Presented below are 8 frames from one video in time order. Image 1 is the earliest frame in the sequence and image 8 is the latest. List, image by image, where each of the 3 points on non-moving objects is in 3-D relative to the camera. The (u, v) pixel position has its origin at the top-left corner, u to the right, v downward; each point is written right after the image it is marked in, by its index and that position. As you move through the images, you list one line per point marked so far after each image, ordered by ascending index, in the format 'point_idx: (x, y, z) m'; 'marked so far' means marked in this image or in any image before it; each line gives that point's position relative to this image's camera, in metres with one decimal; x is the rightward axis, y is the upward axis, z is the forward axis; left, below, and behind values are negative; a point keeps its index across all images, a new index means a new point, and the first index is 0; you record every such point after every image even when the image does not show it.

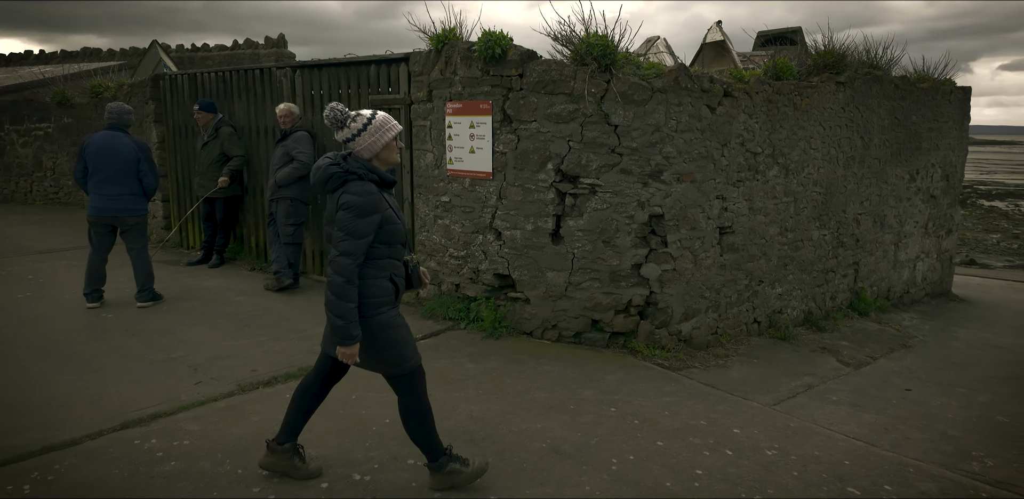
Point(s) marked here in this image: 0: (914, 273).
0: (+6.7, -0.4, +9.6) m
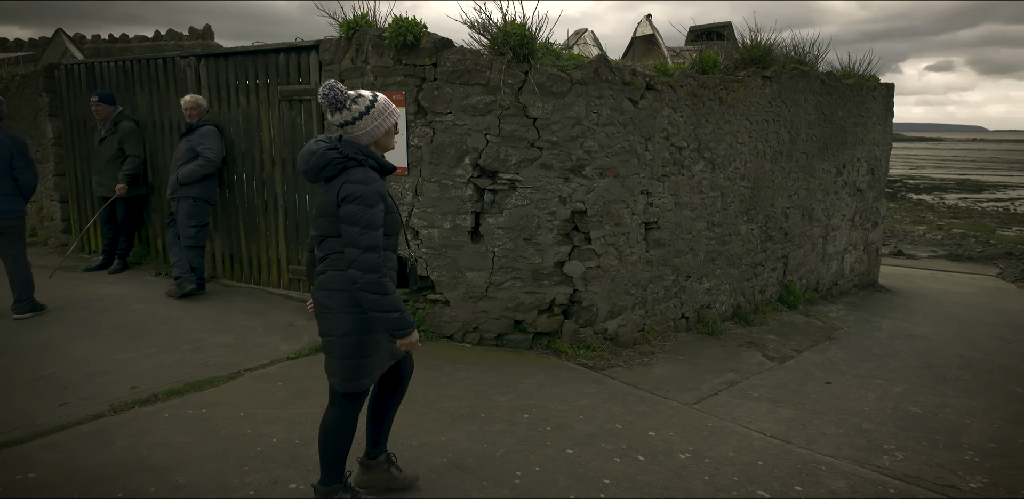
0: (+5.6, -0.3, +9.8) m
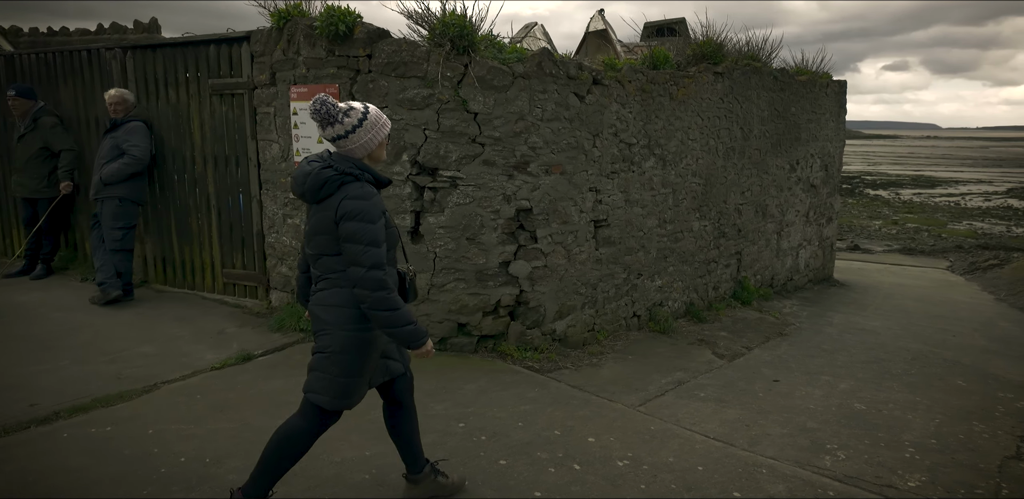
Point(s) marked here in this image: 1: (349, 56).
0: (+4.9, -0.2, +9.9) m
1: (-1.3, +1.6, +4.7) m
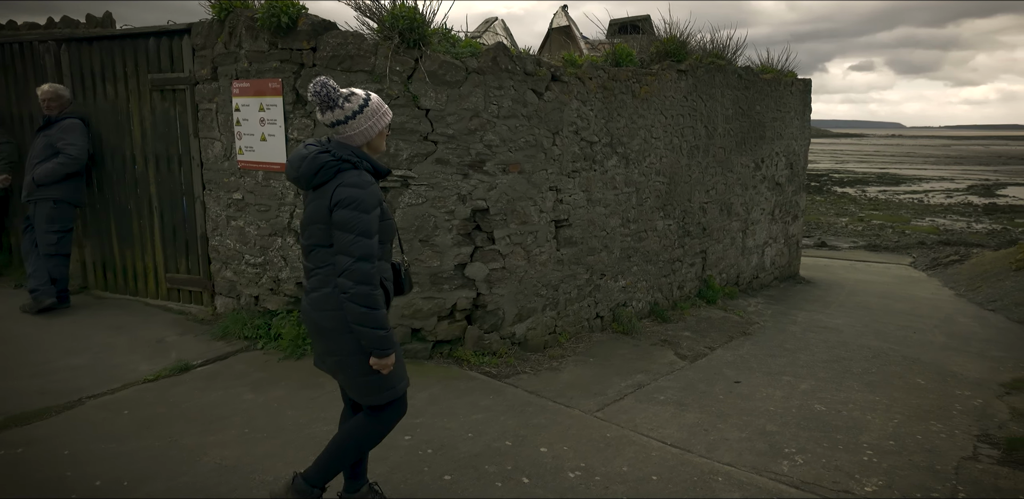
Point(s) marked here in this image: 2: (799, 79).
0: (+4.3, -0.2, +9.9) m
1: (-1.7, +1.6, +4.5) m
2: (+5.2, +3.1, +10.4) m
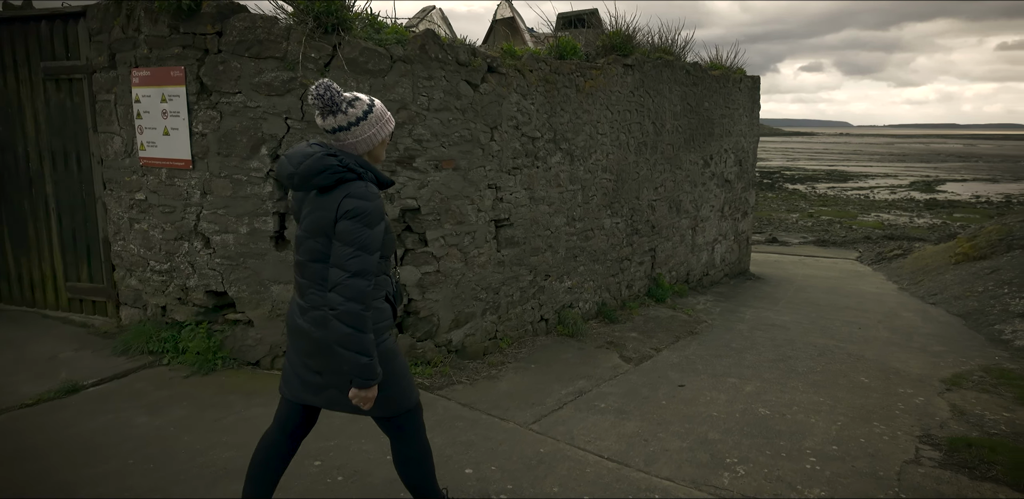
0: (+3.4, -0.1, +9.9) m
1: (-2.2, +1.5, +4.1) m
2: (+4.3, +3.1, +10.4) m
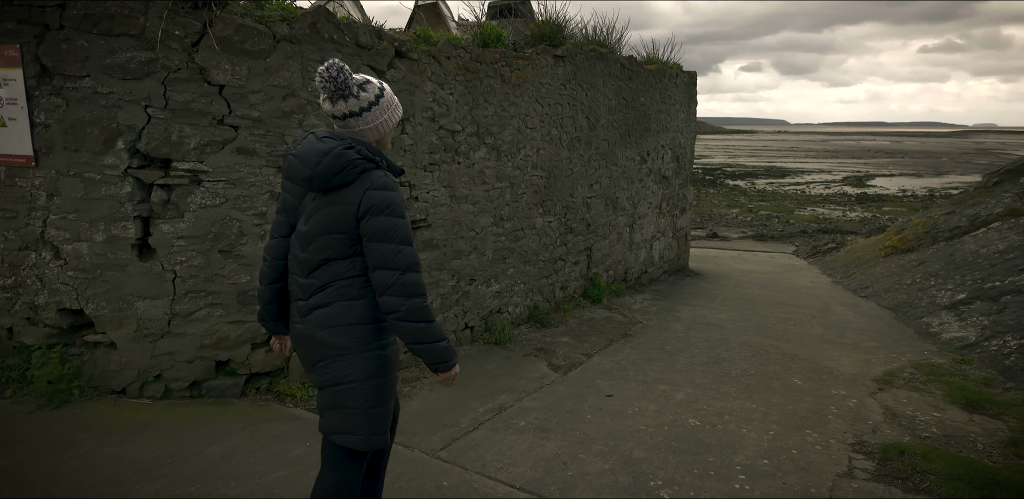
0: (+2.4, -0.1, +9.7) m
1: (-2.8, +1.4, +3.4) m
2: (+3.1, +3.2, +10.3) m
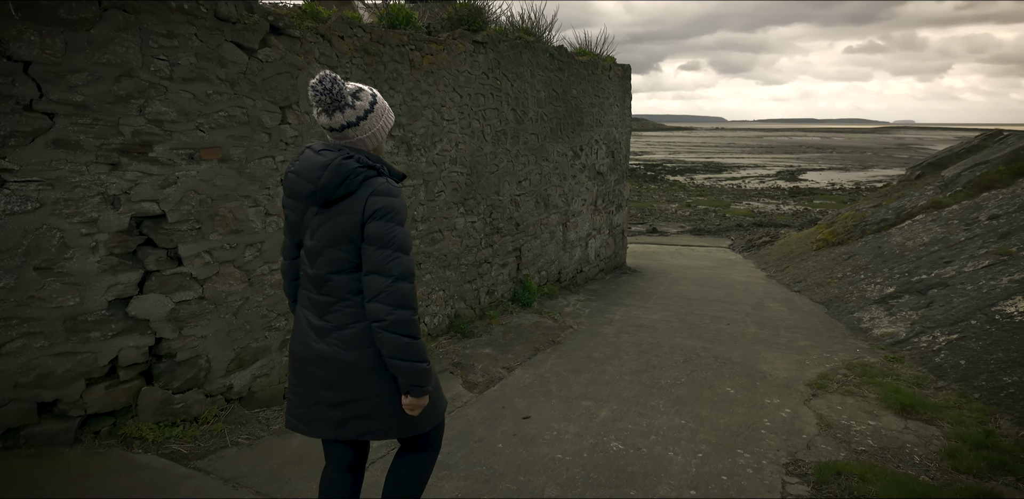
0: (+1.2, 0.0, +9.3) m
1: (-3.4, +1.3, +2.6) m
2: (+1.8, +3.2, +10.0) m
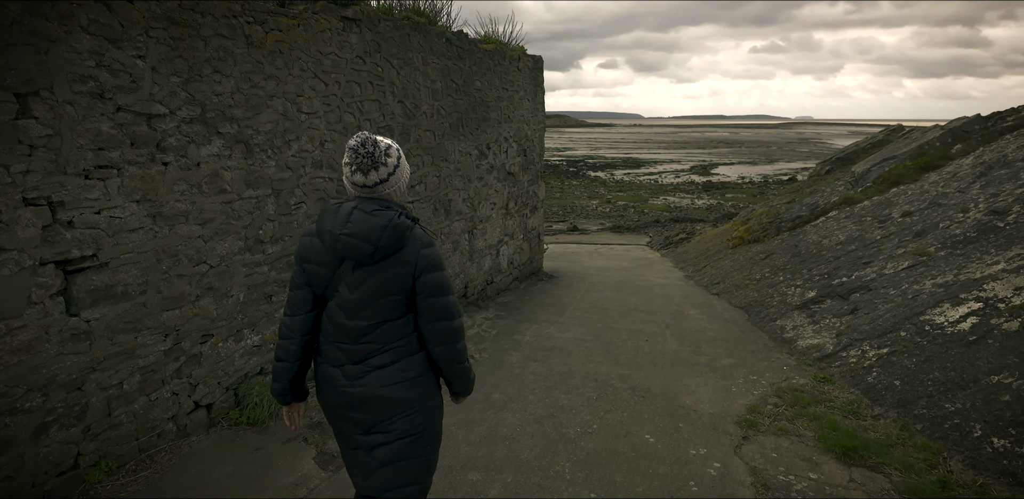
0: (-0.2, -0.2, +8.5) m
1: (-4.0, +1.0, +1.2) m
2: (+0.2, +3.1, +9.2) m
